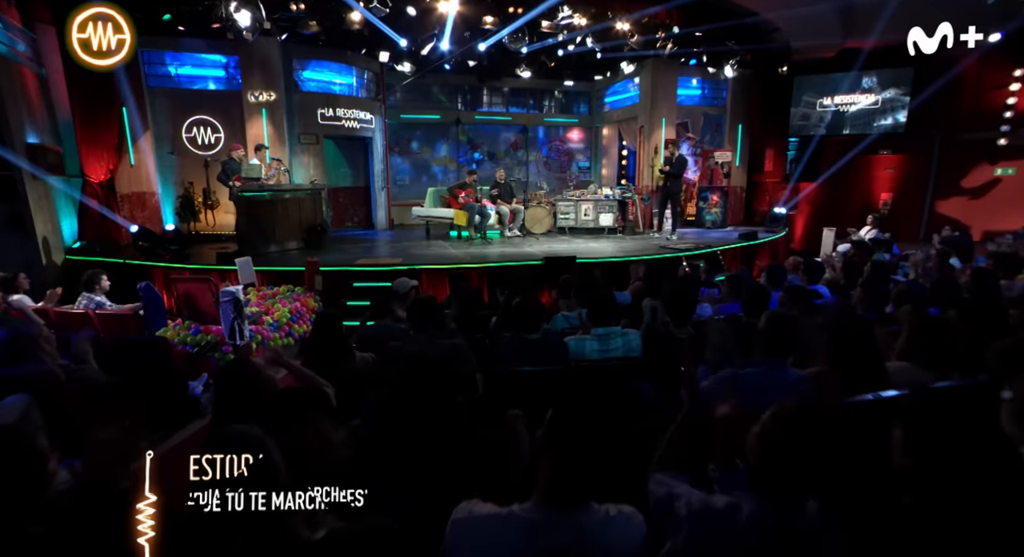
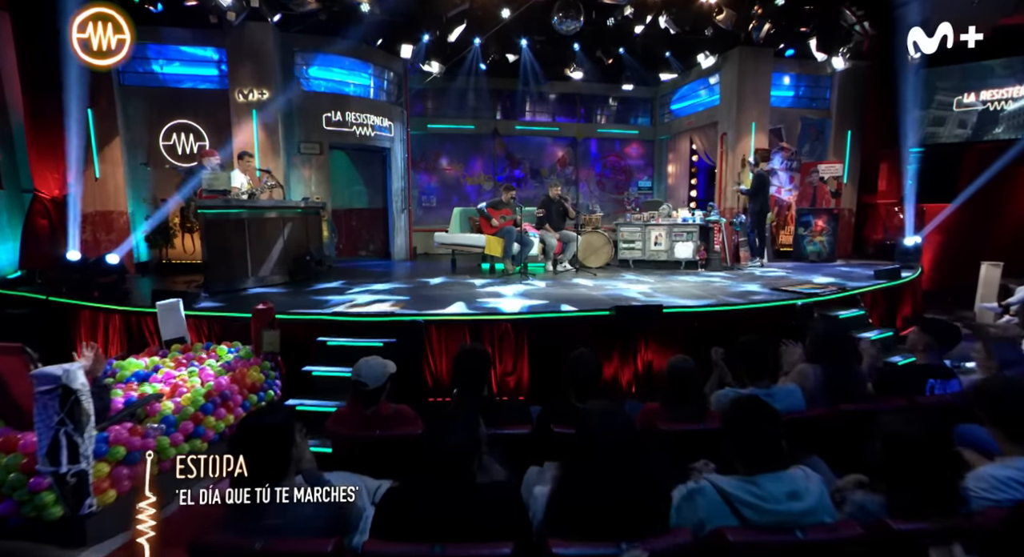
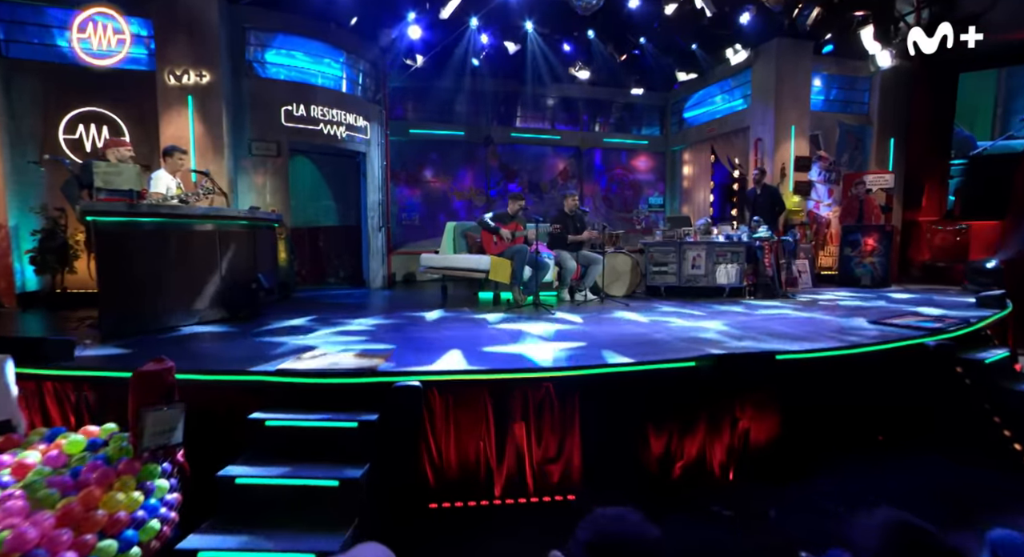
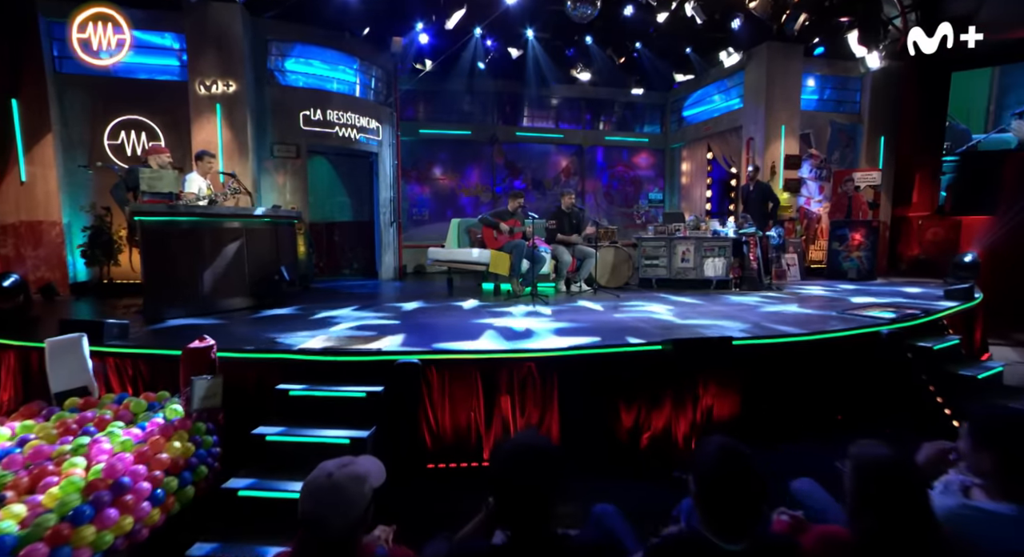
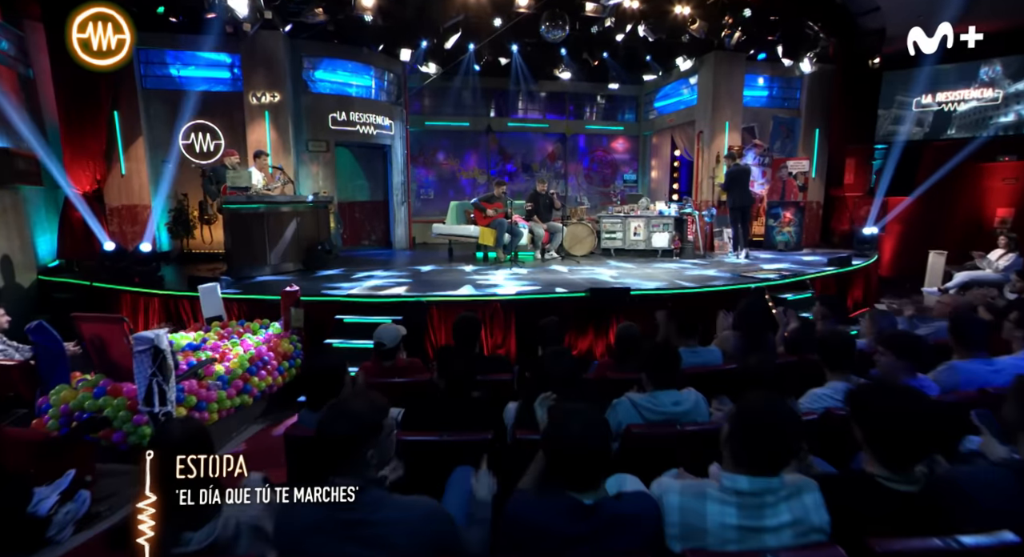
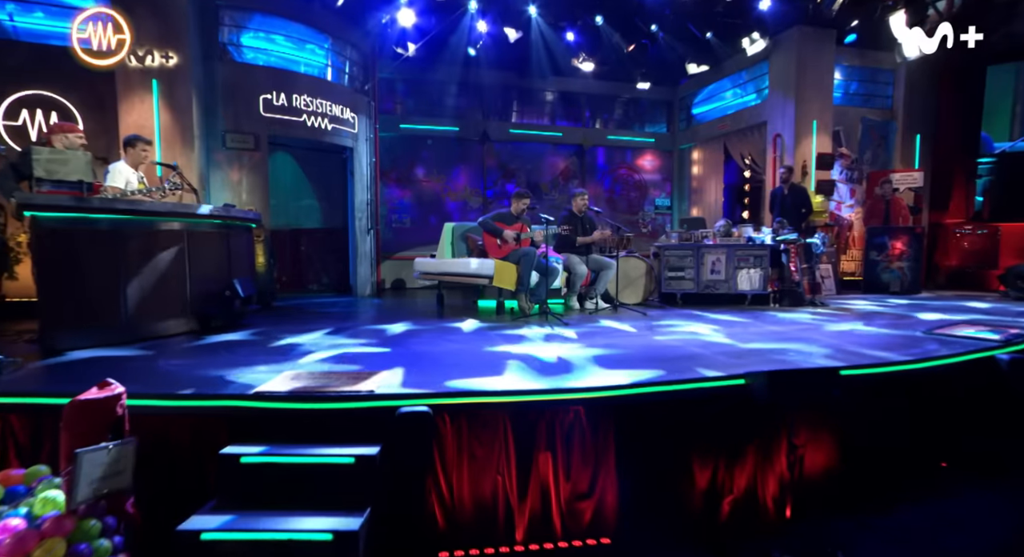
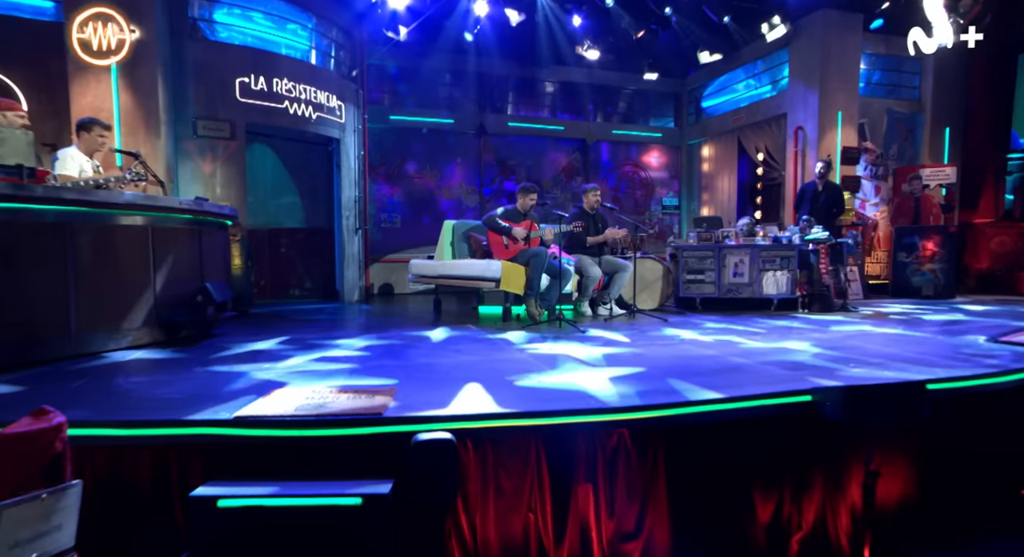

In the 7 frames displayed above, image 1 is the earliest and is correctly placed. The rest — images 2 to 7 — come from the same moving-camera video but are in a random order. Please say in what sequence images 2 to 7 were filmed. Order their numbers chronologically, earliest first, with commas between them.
5, 2, 4, 3, 6, 7
